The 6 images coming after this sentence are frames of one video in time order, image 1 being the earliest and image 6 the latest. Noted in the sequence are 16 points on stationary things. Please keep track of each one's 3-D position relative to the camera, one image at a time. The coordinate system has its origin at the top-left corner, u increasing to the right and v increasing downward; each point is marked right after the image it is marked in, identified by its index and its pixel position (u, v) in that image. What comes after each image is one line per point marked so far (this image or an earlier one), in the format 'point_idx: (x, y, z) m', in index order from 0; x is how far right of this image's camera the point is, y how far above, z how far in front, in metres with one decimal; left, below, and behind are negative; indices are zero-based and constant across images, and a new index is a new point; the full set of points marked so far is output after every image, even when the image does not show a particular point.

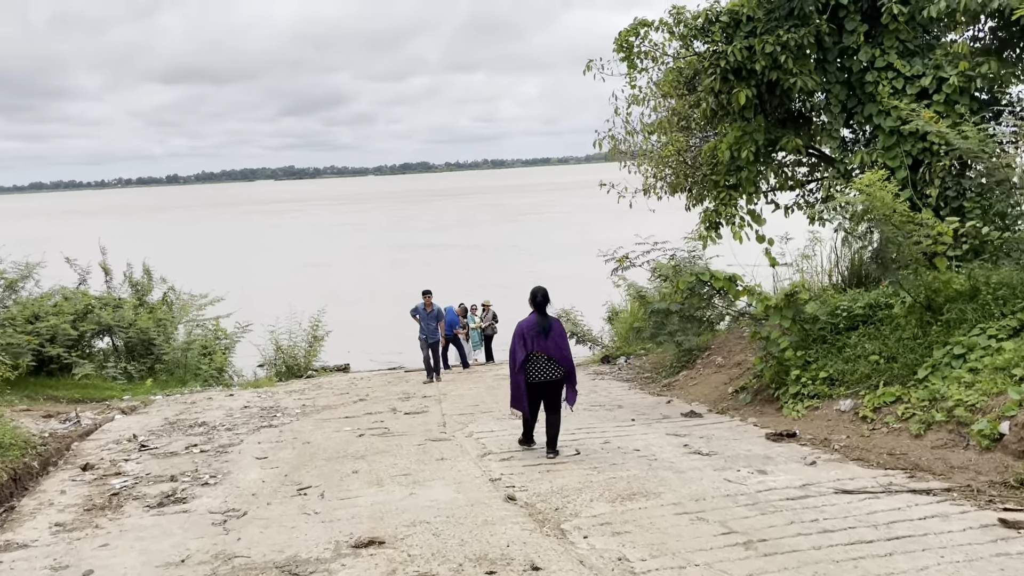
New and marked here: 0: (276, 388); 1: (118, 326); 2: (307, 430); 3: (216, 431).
0: (-4.0, -1.7, +14.3) m
1: (-7.5, -0.7, +16.2) m
2: (-2.1, -1.5, +8.7) m
3: (-3.2, -1.5, +9.1) m
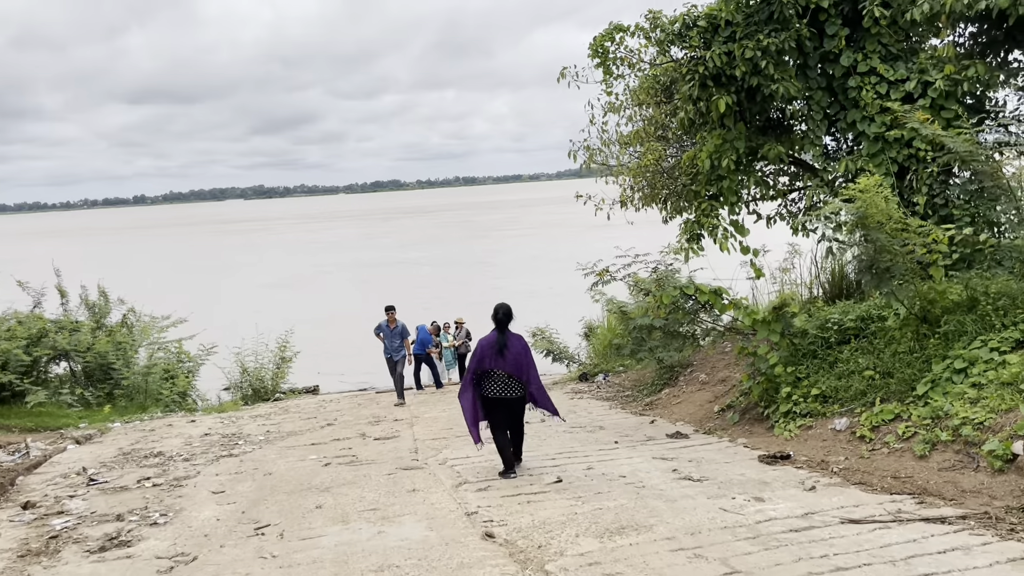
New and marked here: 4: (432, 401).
0: (-4.4, -2.0, +13.7) m
1: (-8.0, -1.1, +15.5) m
2: (-2.3, -1.6, +8.2) m
3: (-3.4, -1.7, +8.5) m
4: (-1.2, -1.8, +13.1) m
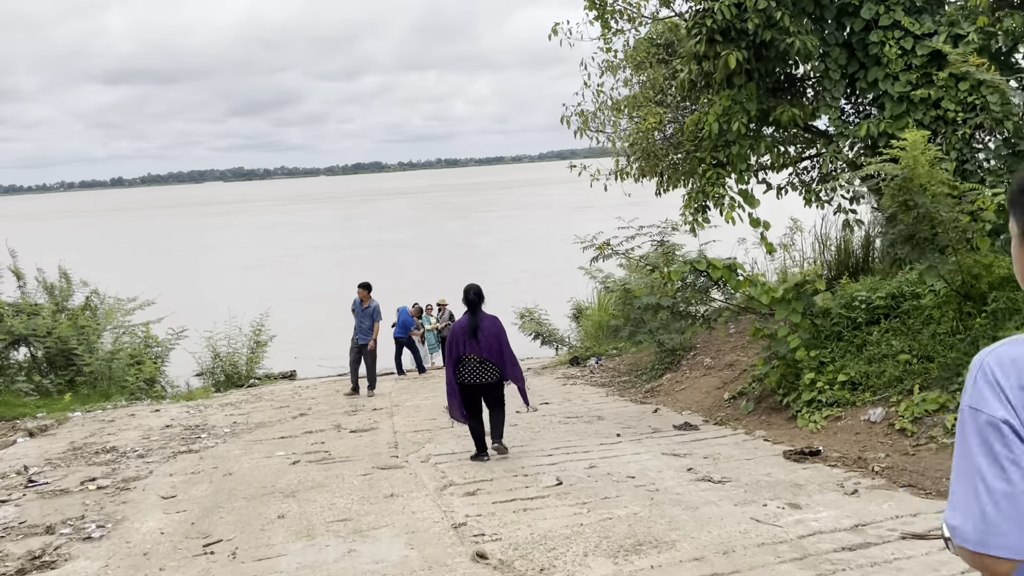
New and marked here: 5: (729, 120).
0: (-4.6, -1.7, +12.9) m
1: (-8.2, -0.8, +14.5) m
2: (-2.4, -1.5, +7.3) m
3: (-3.5, -1.5, +7.6) m
4: (-1.4, -1.5, +12.3) m
5: (+2.0, +1.6, +8.0) m
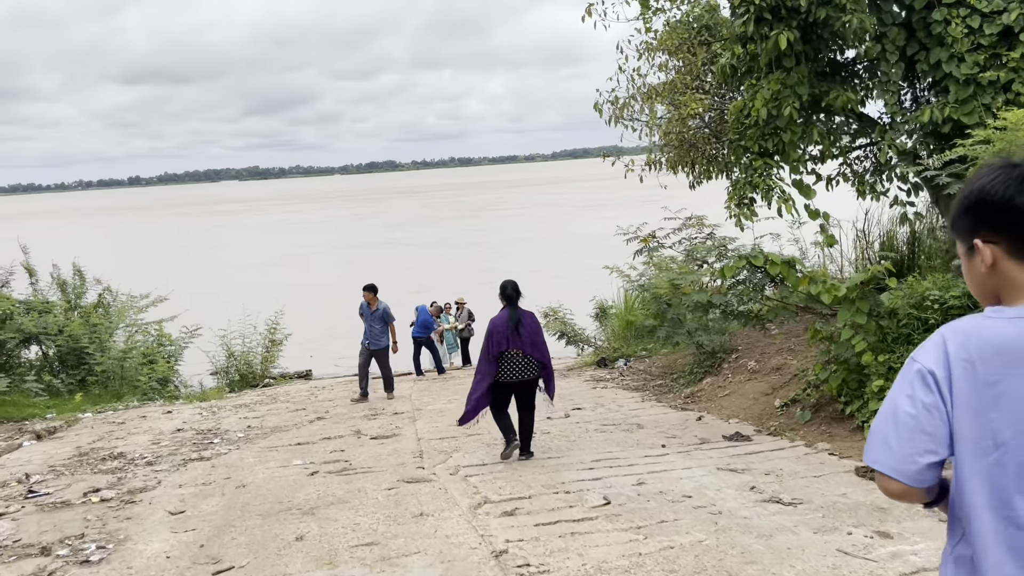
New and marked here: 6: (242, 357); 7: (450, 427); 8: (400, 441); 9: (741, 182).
0: (-4.2, -1.7, +12.4) m
1: (-7.8, -0.8, +14.2) m
2: (-2.1, -1.4, +6.9) m
3: (-3.2, -1.5, +7.2) m
4: (-1.1, -1.4, +11.8) m
5: (+2.3, +1.6, +7.4) m
6: (-5.3, -1.4, +16.8) m
7: (-0.6, -1.3, +8.0) m
8: (-1.0, -1.3, +7.4) m
9: (+2.1, +1.0, +7.9) m
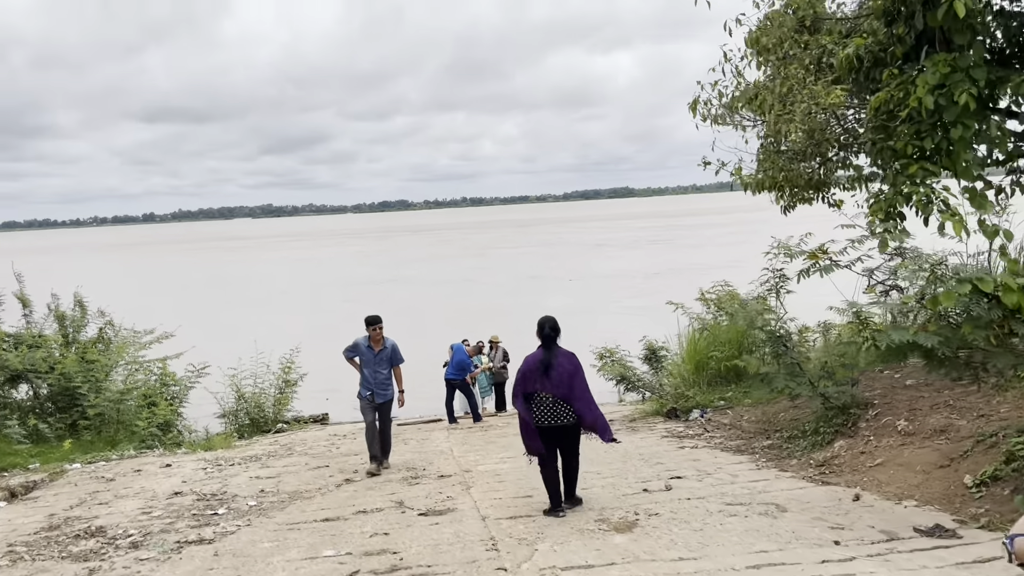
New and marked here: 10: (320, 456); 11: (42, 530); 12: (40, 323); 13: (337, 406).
0: (-3.5, -2.1, +10.7) m
1: (-7.1, -1.2, +12.6) m
2: (-1.5, -1.6, +5.2) m
3: (-2.6, -1.7, +5.5) m
4: (-0.4, -1.9, +10.1) m
5: (+3.0, +1.3, +5.8) m
6: (-4.6, -2.0, +15.1) m
7: (0.0, -1.6, +6.3) m
8: (-0.4, -1.6, +5.7) m
9: (+2.8, +0.7, +6.3) m
10: (-2.3, -2.0, +10.3) m
11: (-3.6, -1.8, +6.5) m
12: (-7.9, -0.6, +14.2) m
13: (-3.6, -2.4, +17.7) m
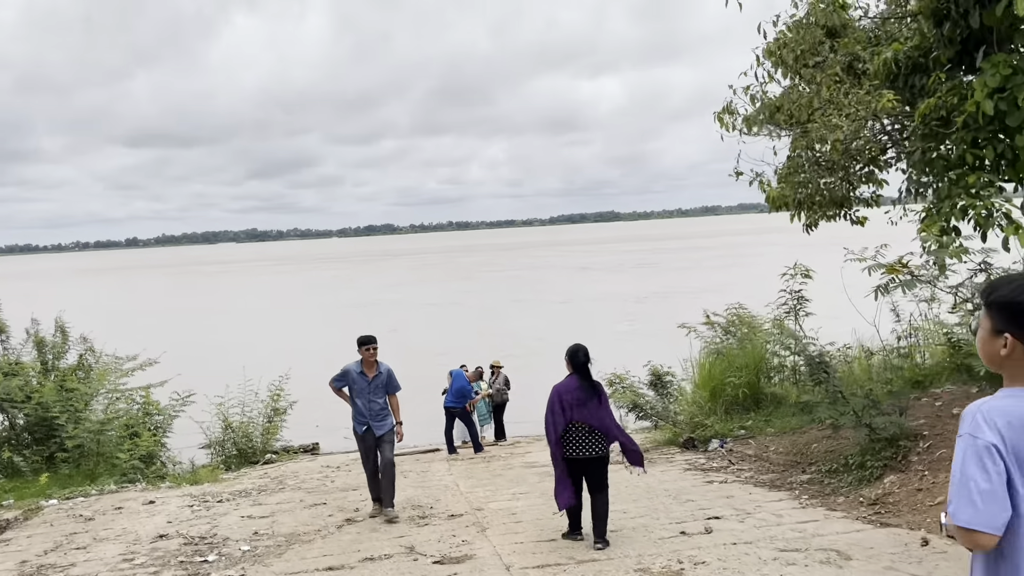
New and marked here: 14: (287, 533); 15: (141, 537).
0: (-3.5, -2.4, +10.1) m
1: (-7.1, -1.6, +11.8) m
2: (-1.4, -1.7, +4.5) m
3: (-2.4, -1.8, +4.9) m
4: (-0.3, -2.1, +9.5) m
5: (+3.1, +1.2, +5.4) m
6: (-4.6, -2.4, +14.5) m
7: (+0.2, -1.7, +5.7) m
8: (-0.2, -1.7, +5.1) m
9: (+2.9, +0.6, +5.8) m
10: (-2.2, -2.3, +9.6) m
11: (-3.5, -2.0, +5.9) m
12: (-7.9, -1.0, +13.5) m
13: (-3.7, -2.9, +17.1) m
14: (-1.8, -1.9, +6.8) m
15: (-3.1, -2.1, +7.2) m
